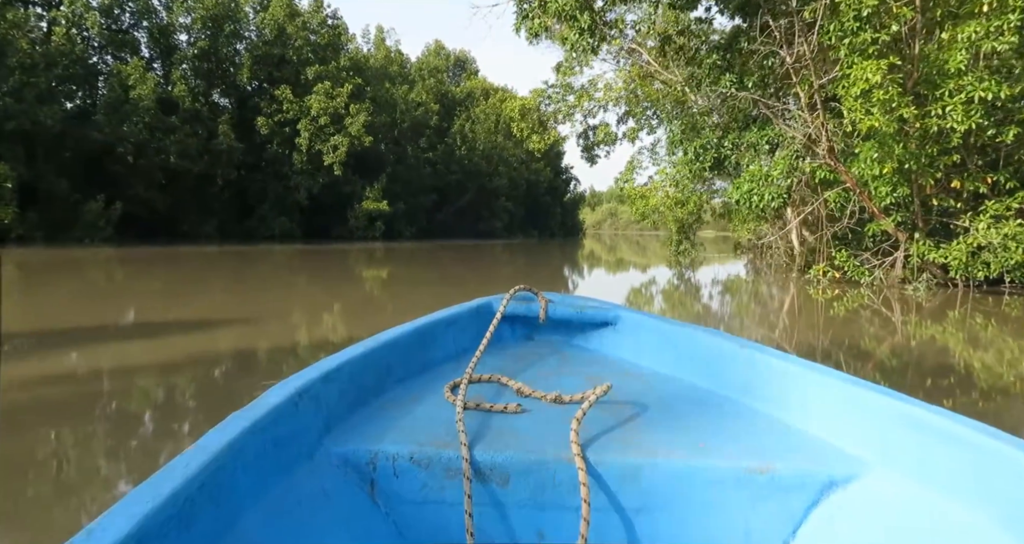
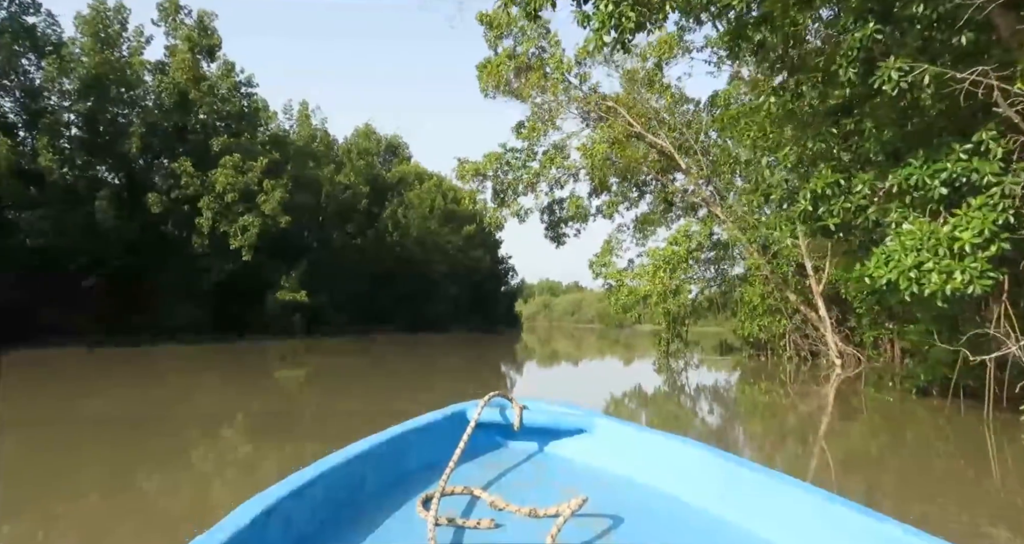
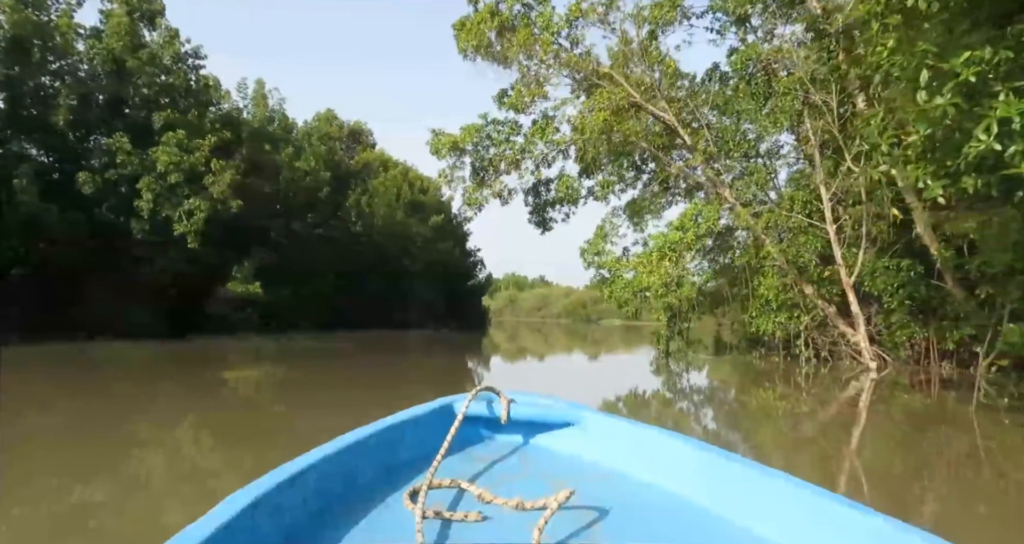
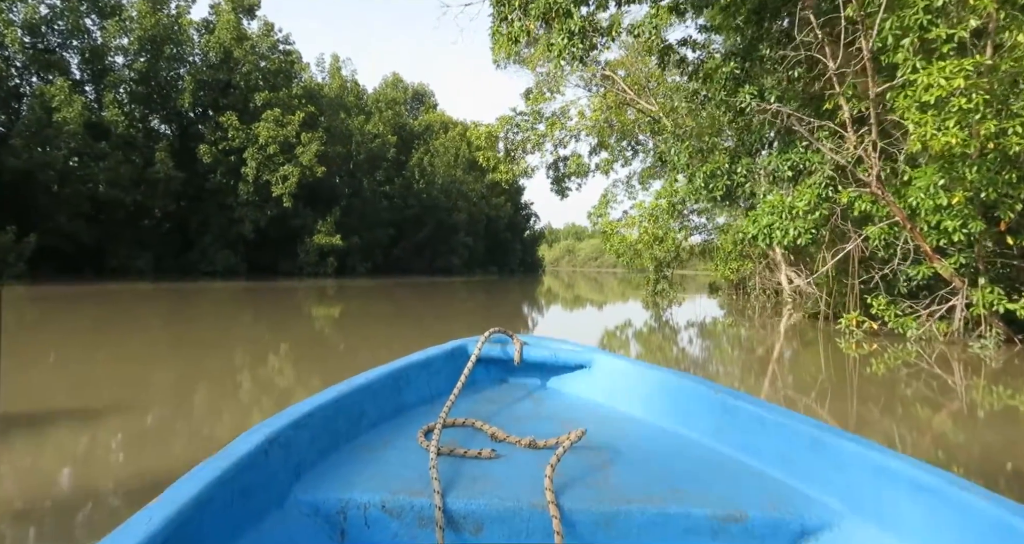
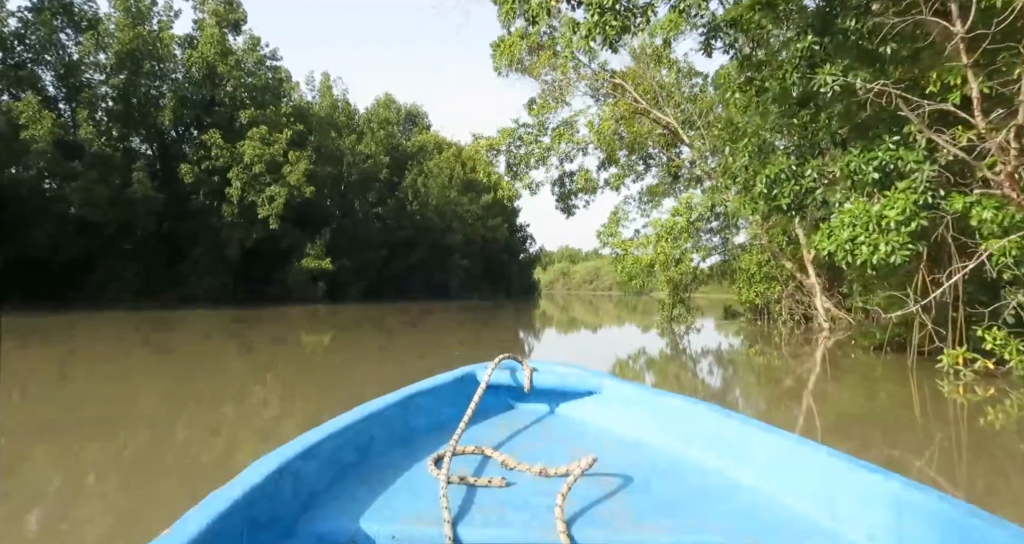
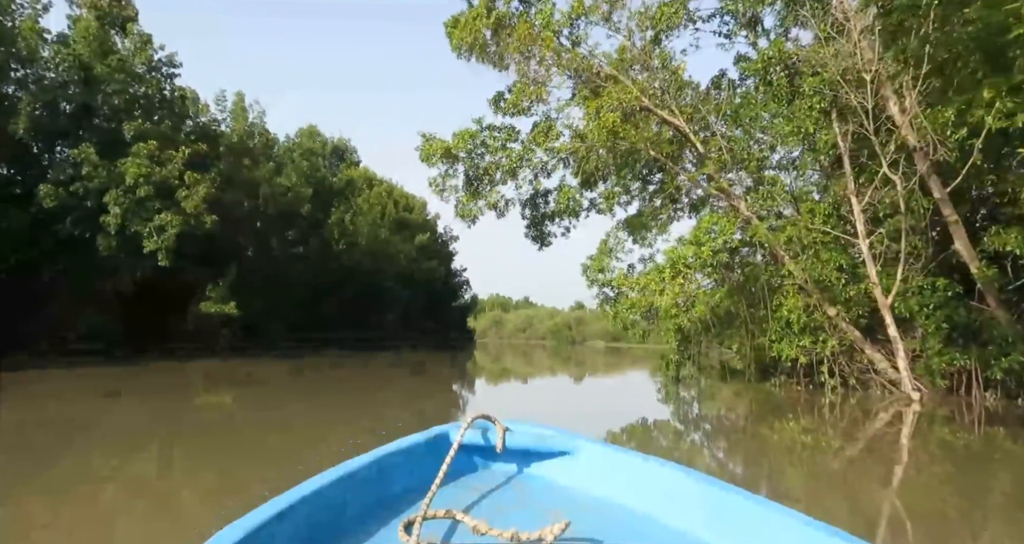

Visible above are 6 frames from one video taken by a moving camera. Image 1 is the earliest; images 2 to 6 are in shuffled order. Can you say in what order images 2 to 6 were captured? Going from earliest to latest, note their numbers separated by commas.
4, 5, 2, 3, 6
